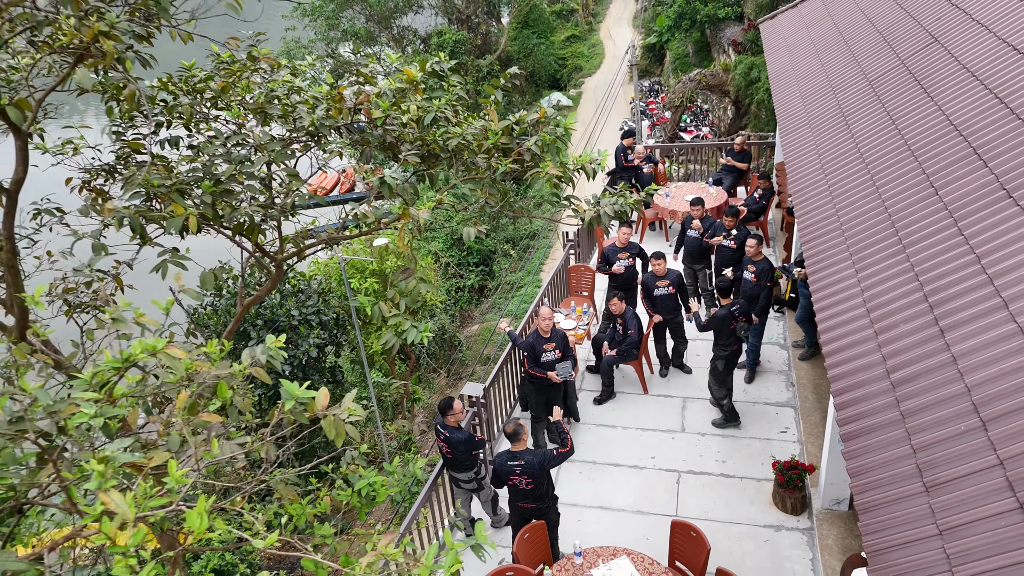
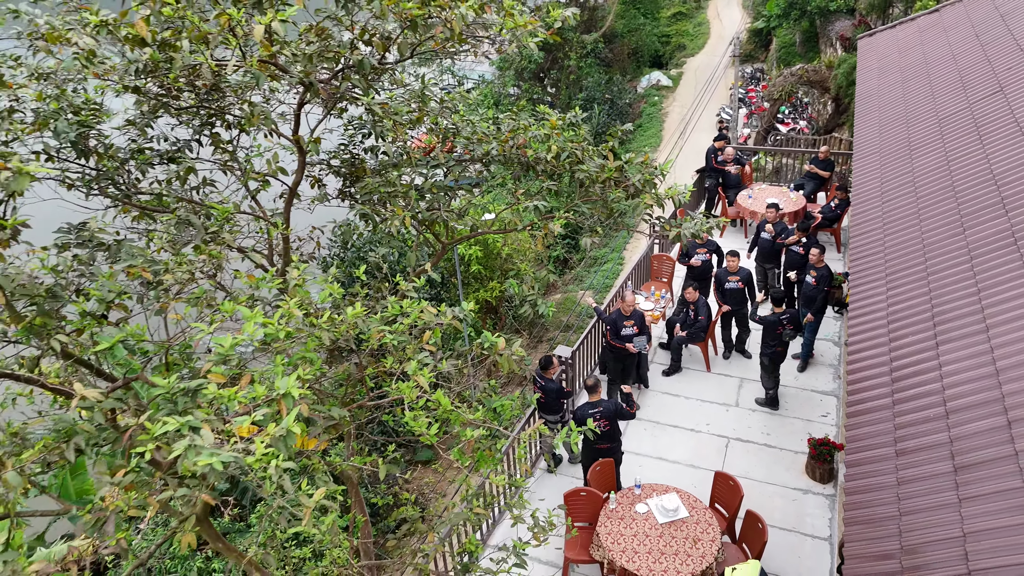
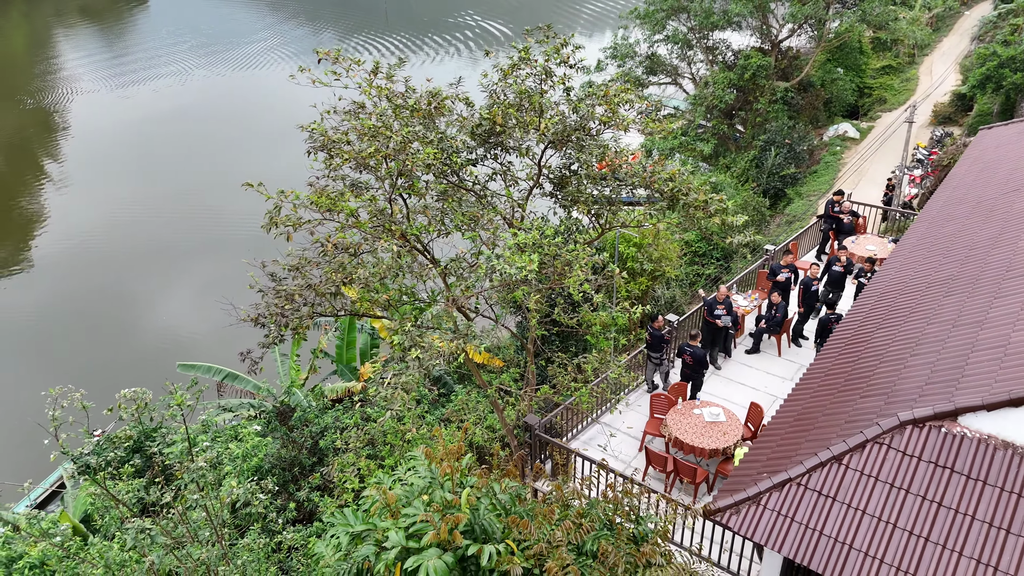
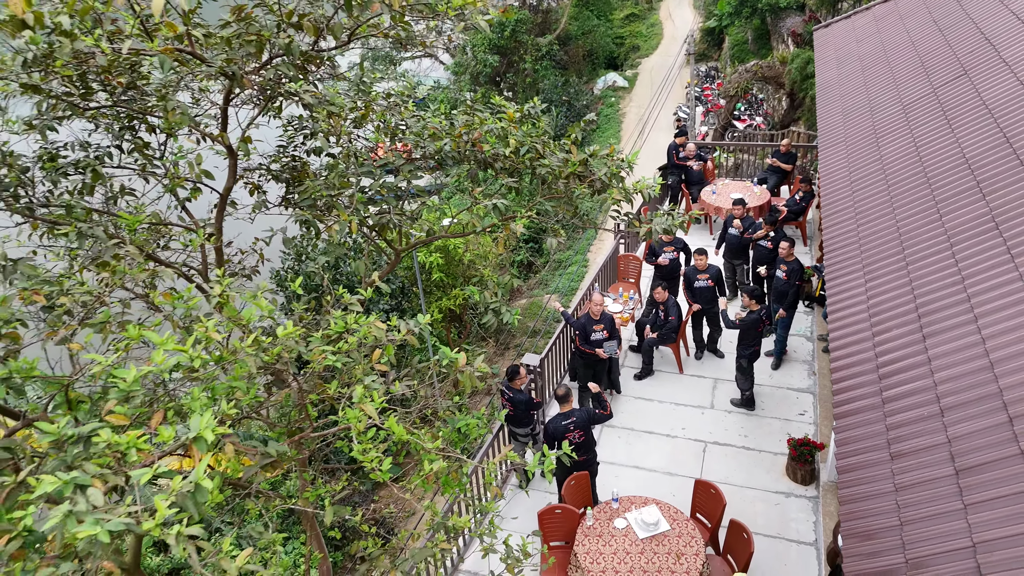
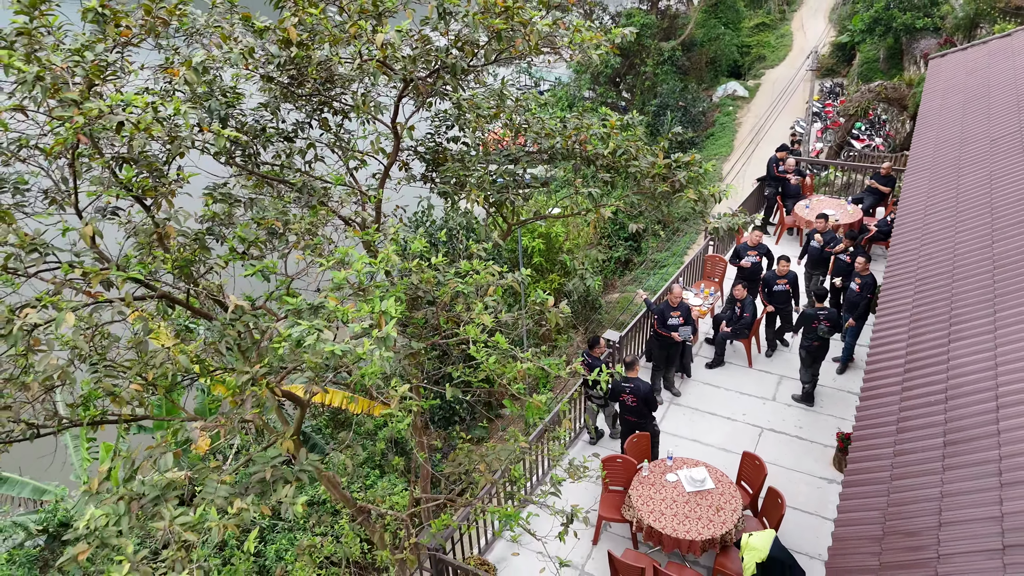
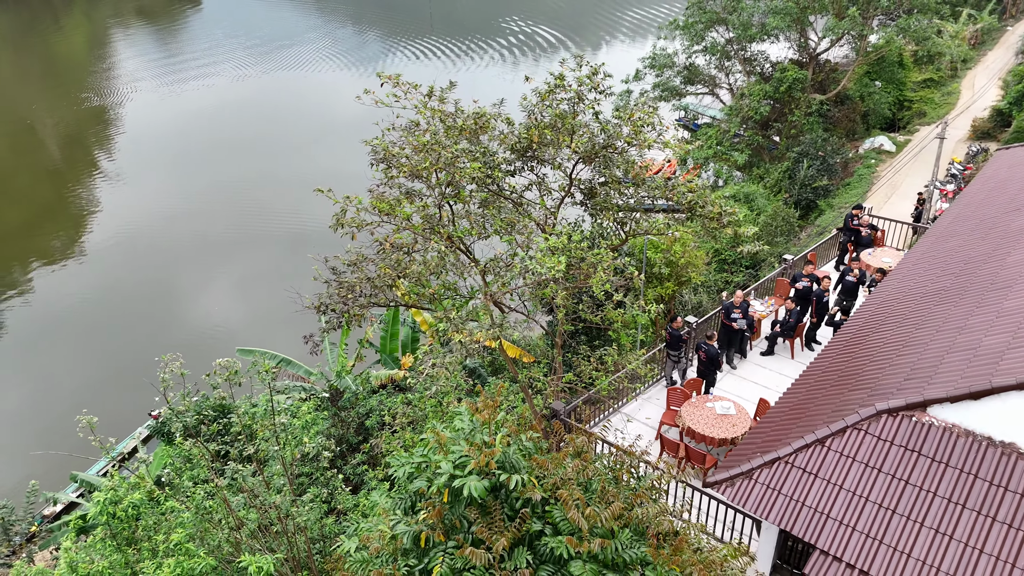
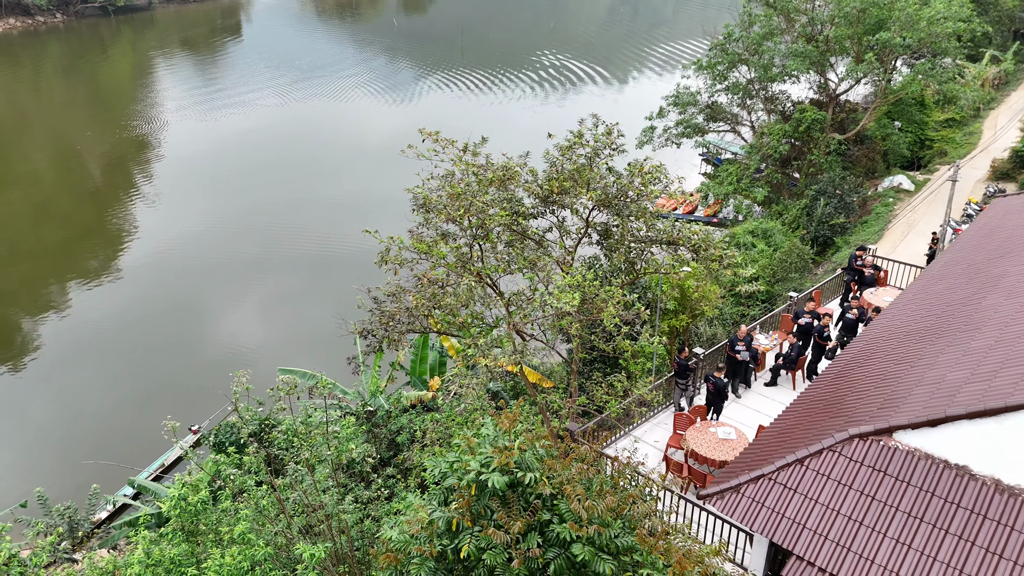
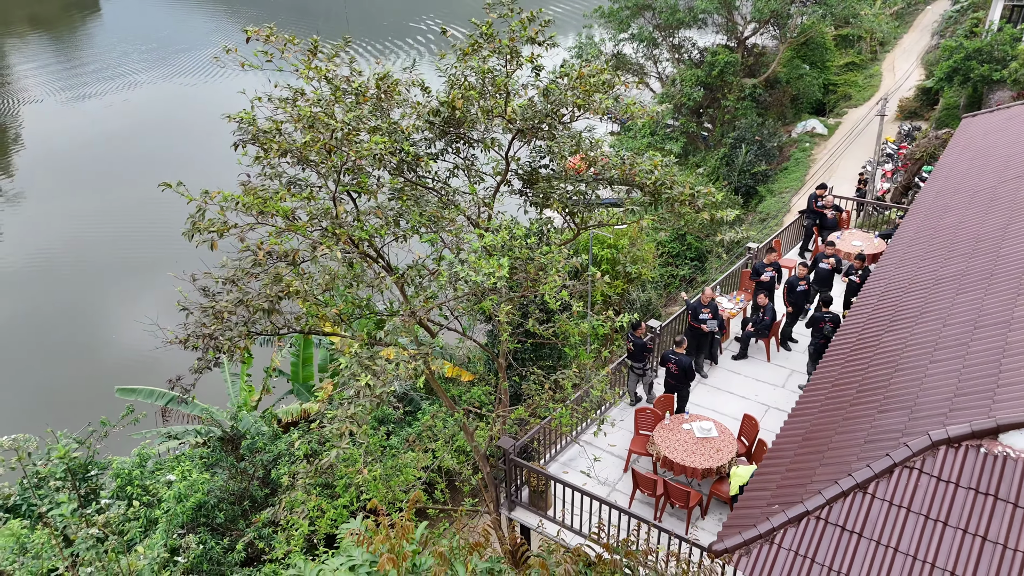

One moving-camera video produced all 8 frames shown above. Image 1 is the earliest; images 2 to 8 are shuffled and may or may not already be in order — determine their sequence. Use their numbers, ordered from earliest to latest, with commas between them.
4, 2, 5, 8, 3, 6, 7
